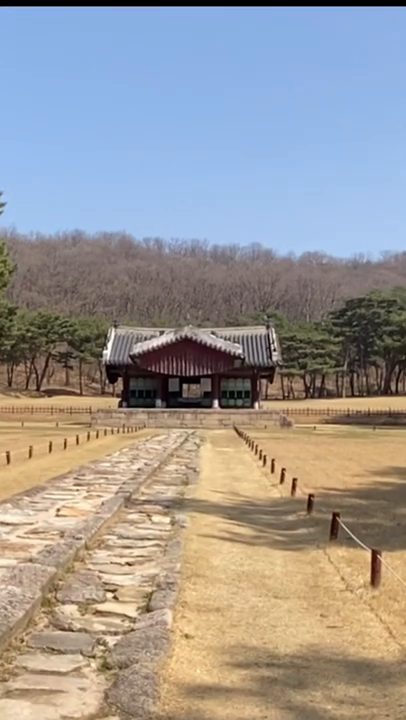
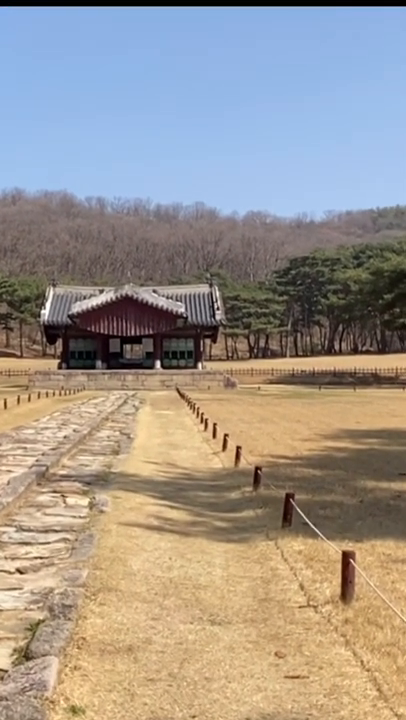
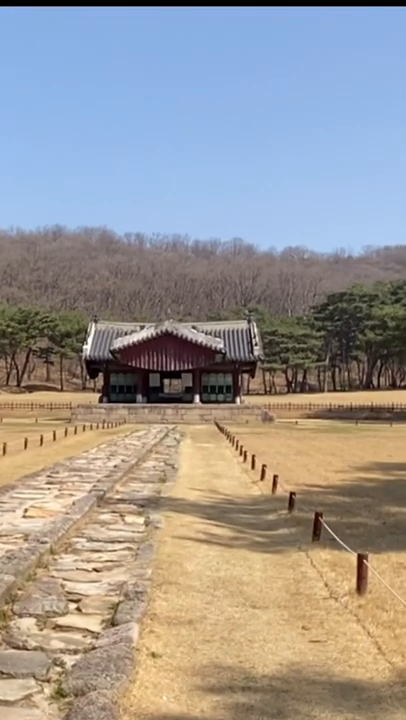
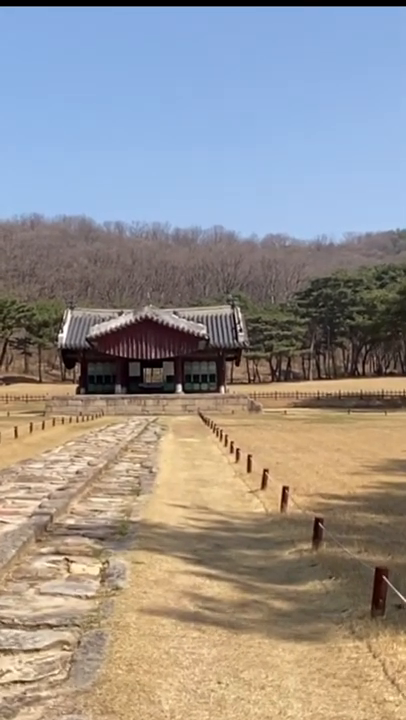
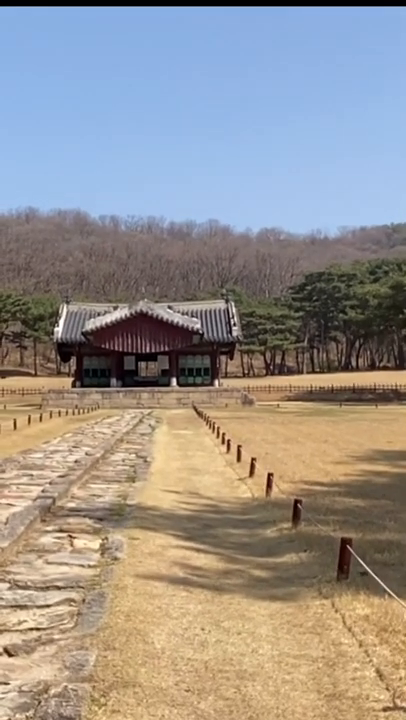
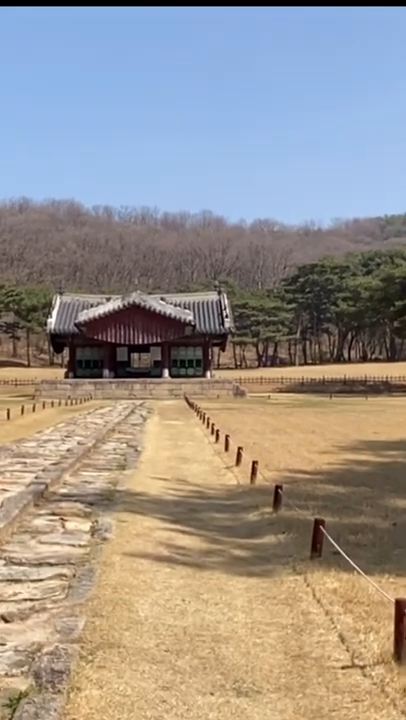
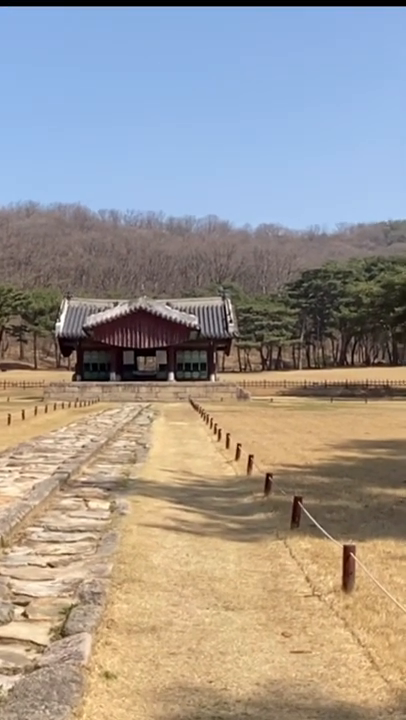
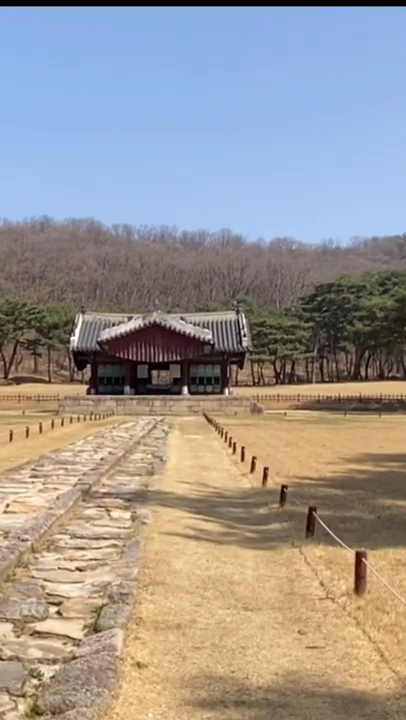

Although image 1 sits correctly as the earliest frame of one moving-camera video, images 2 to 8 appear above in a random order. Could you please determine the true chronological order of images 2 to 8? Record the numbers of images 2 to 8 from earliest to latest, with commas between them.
3, 8, 7, 2, 6, 5, 4
